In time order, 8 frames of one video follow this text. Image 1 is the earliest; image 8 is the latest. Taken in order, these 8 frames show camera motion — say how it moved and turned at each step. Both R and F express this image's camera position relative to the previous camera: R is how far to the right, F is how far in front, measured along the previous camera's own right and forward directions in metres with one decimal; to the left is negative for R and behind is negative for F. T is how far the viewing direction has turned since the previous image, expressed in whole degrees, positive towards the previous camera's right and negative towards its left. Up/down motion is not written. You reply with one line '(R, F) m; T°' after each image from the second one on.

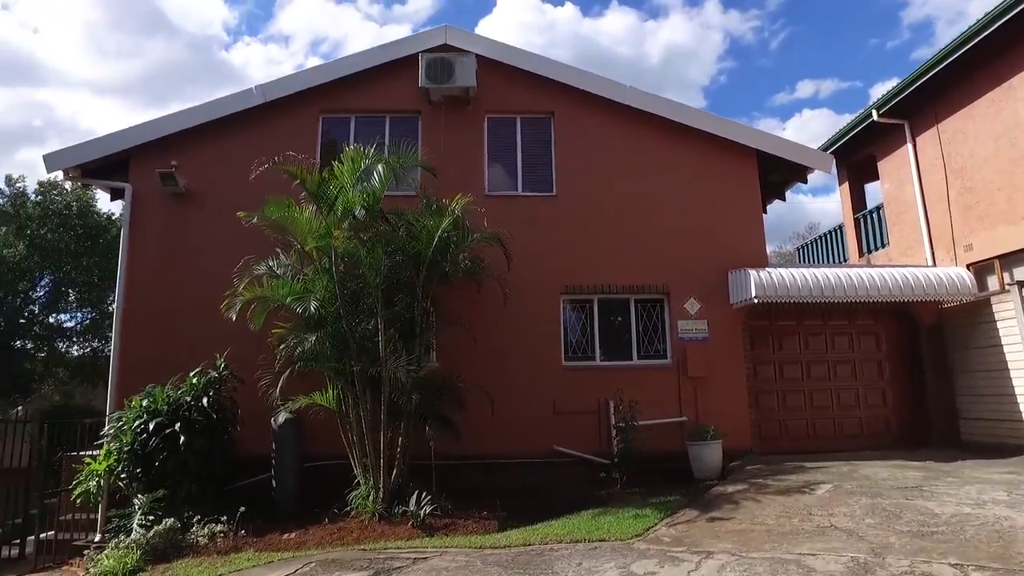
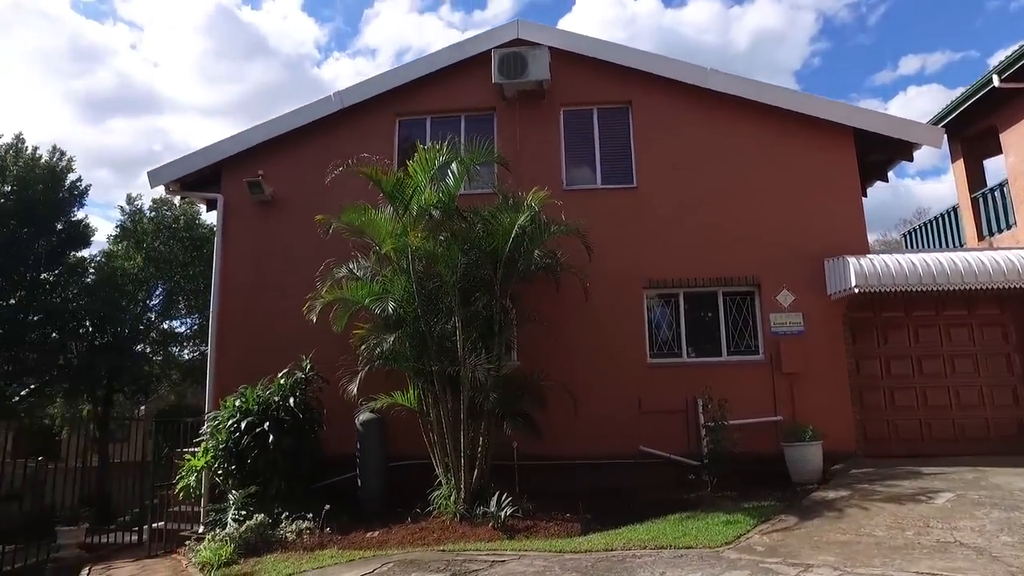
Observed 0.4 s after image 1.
(+0.1, +0.2) m; -7°
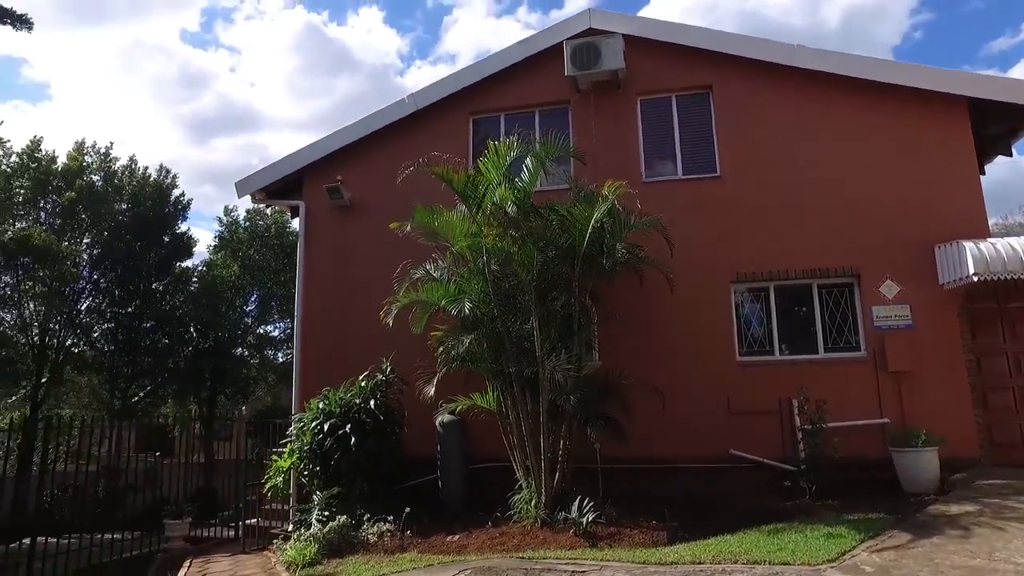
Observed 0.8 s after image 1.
(+0.1, +0.2) m; -7°
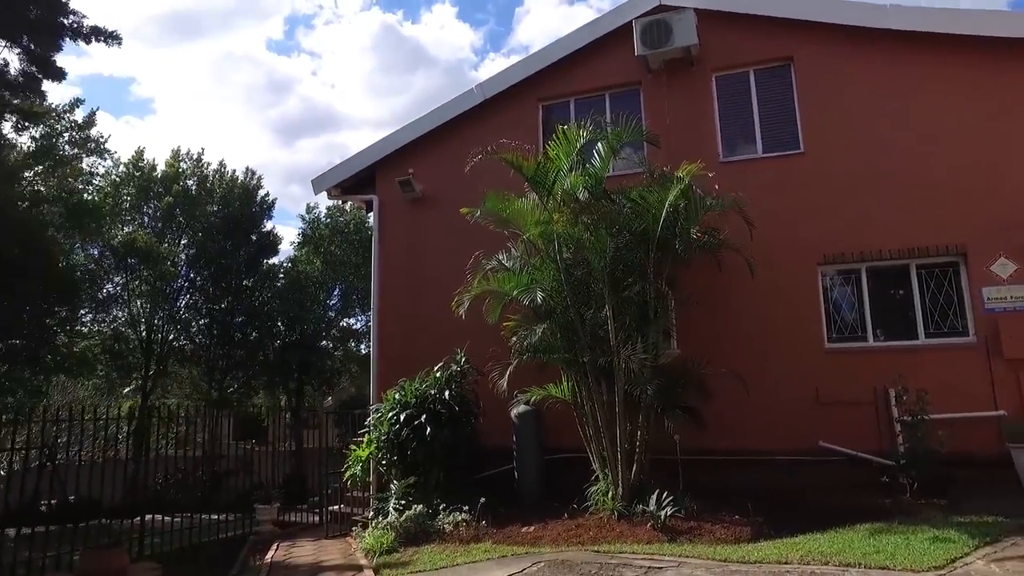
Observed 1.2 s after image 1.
(0.0, +0.1) m; -7°
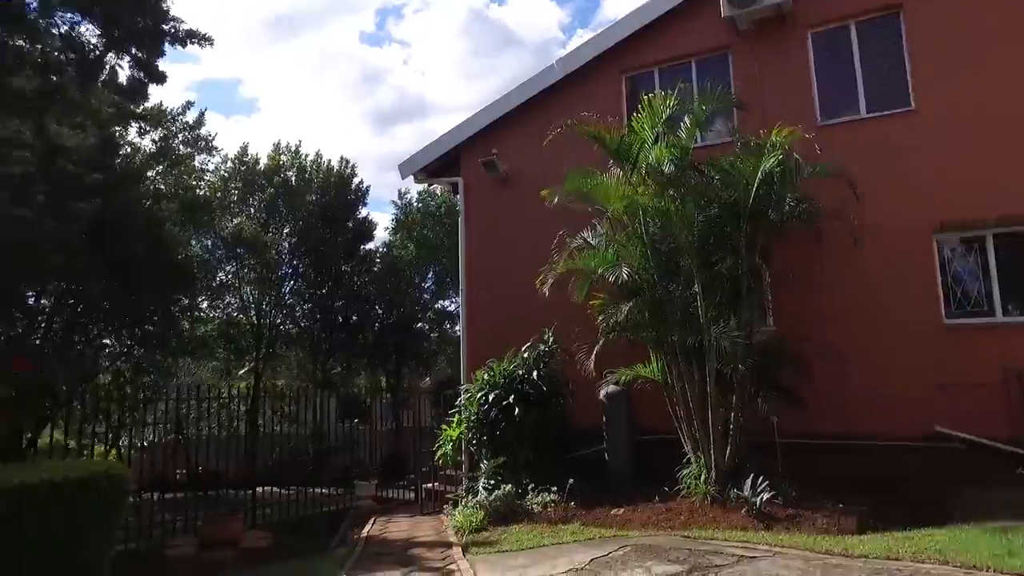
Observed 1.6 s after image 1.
(+0.1, +0.1) m; -8°
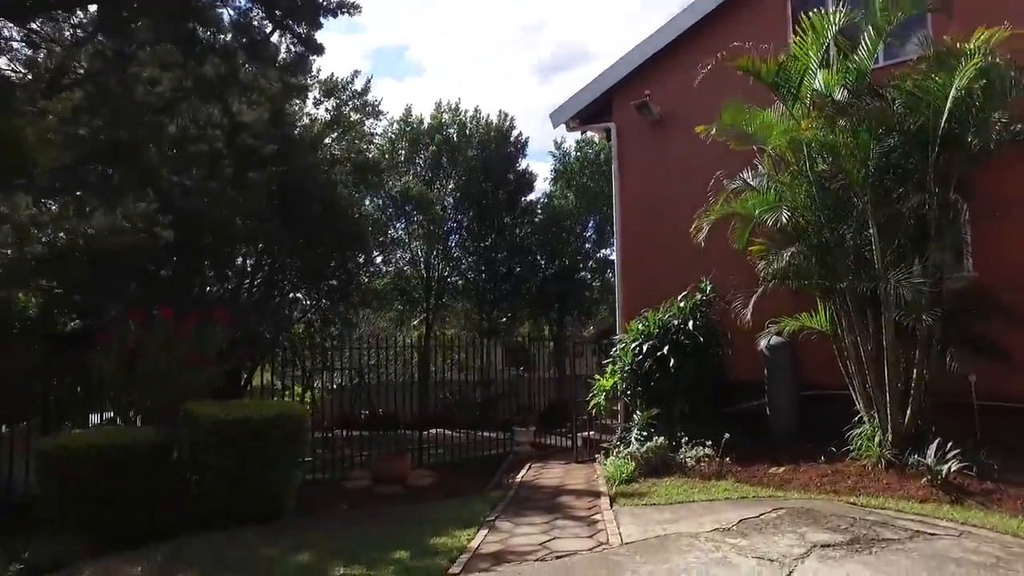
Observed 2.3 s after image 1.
(+0.2, +0.1) m; -14°
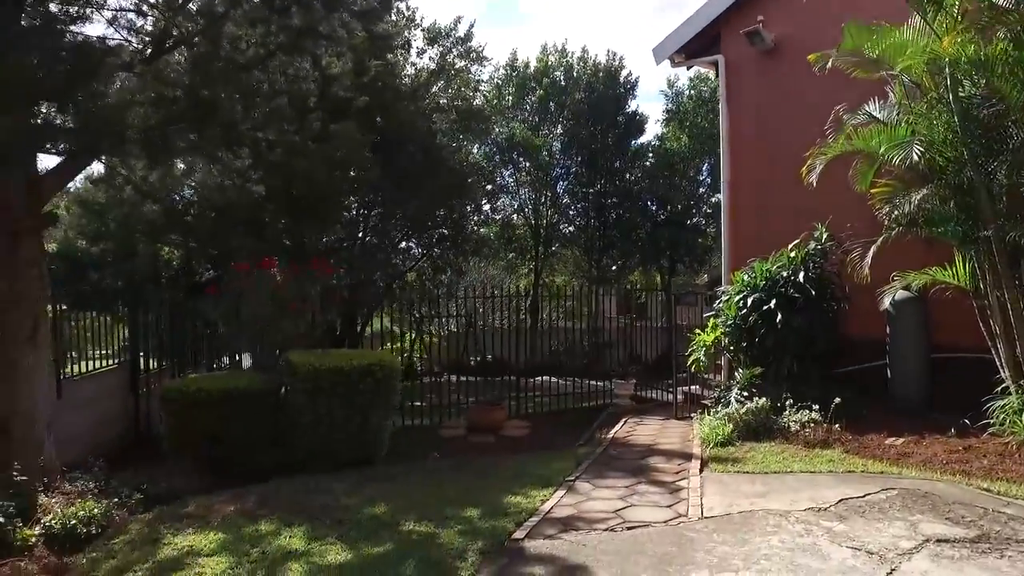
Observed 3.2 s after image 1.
(+0.3, +0.3) m; -10°
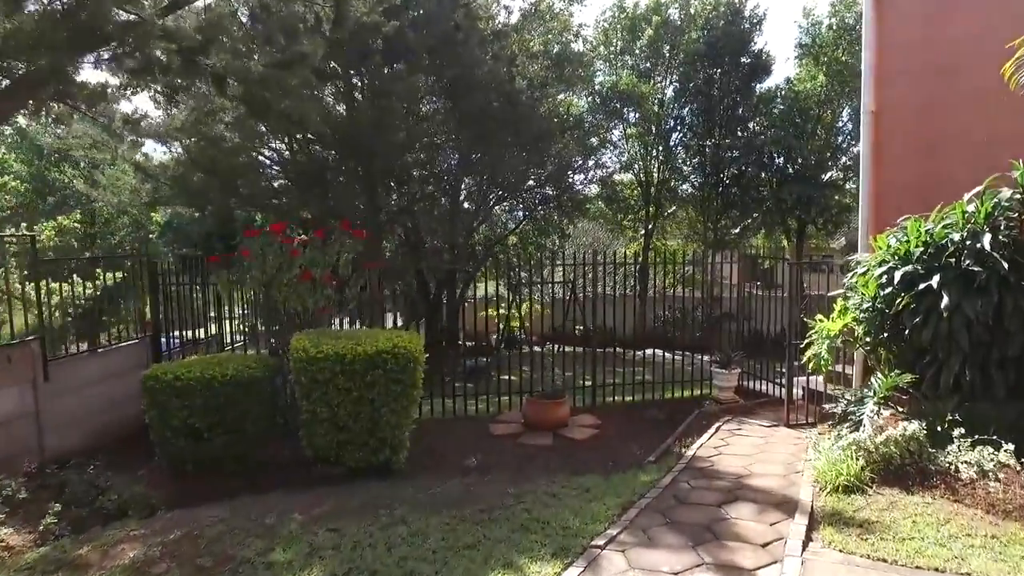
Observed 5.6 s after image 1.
(+0.6, +1.8) m; -10°
